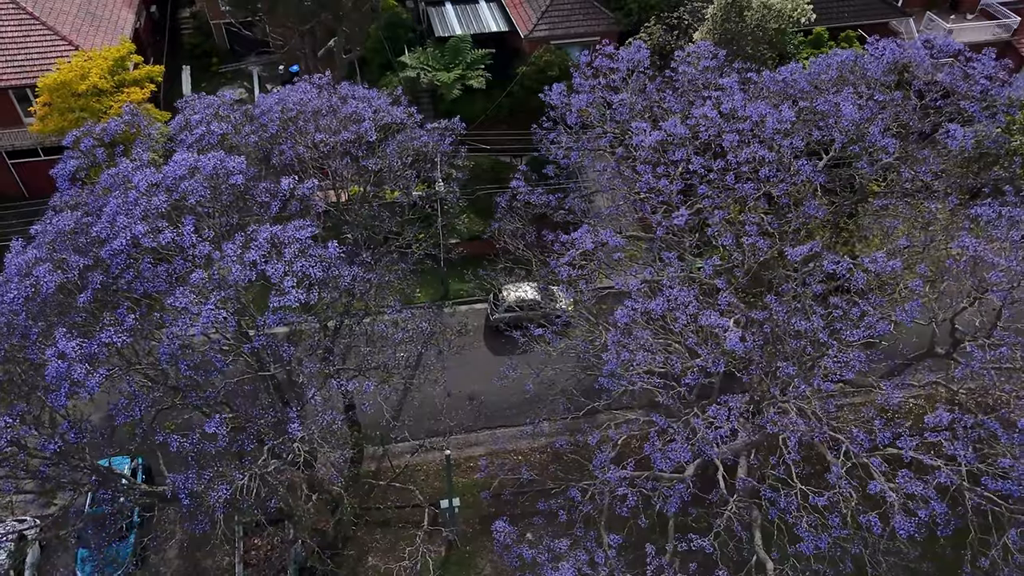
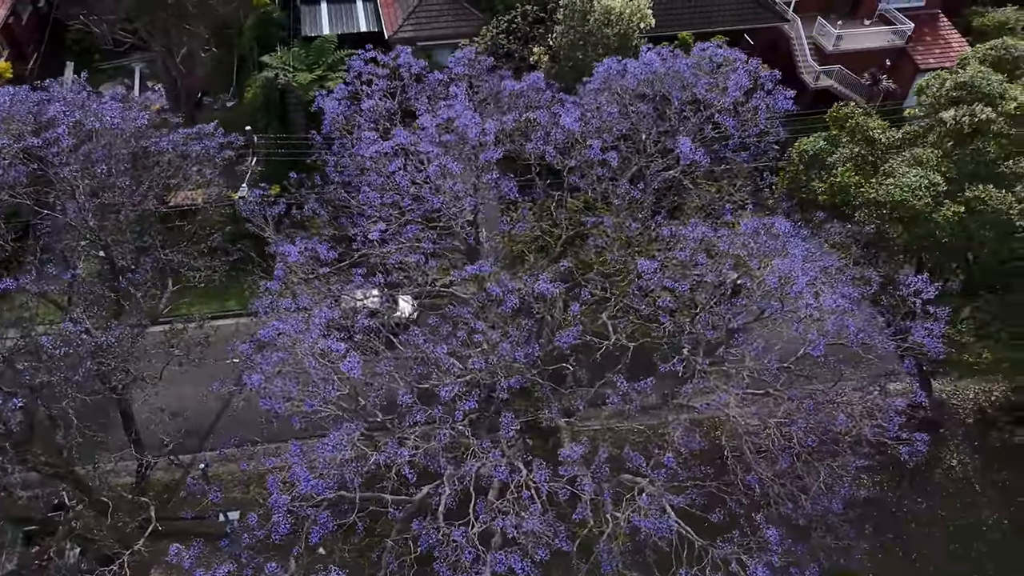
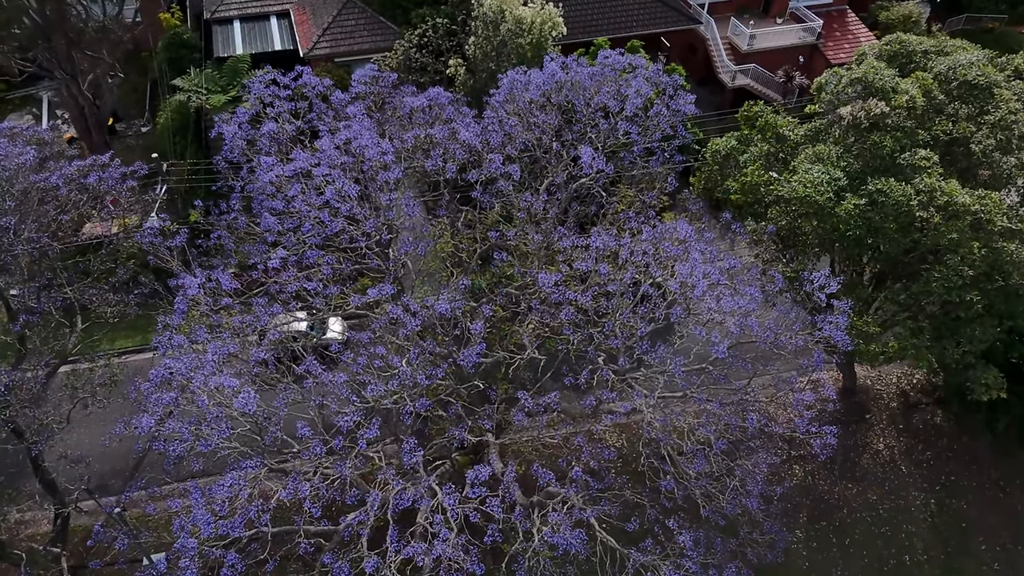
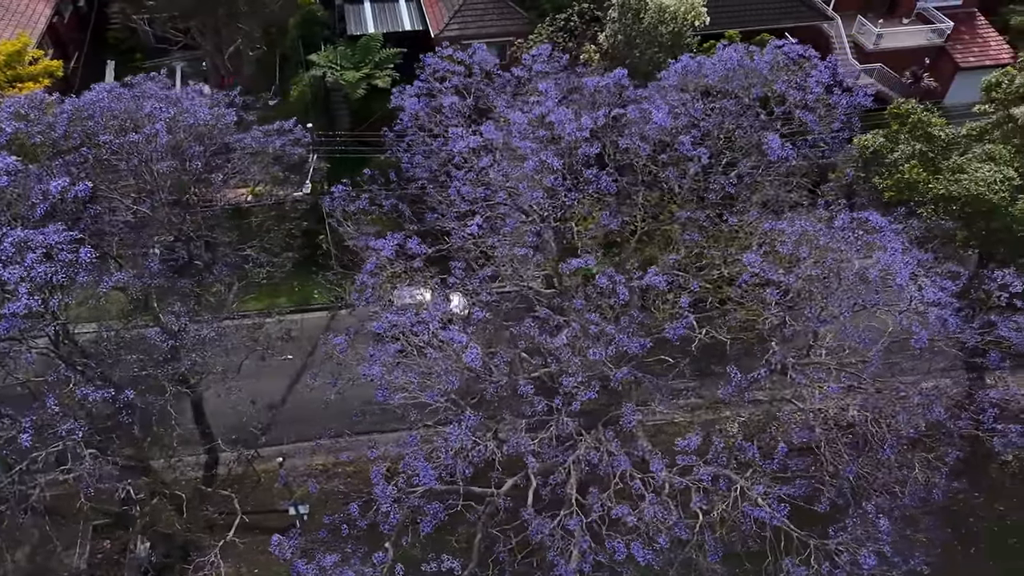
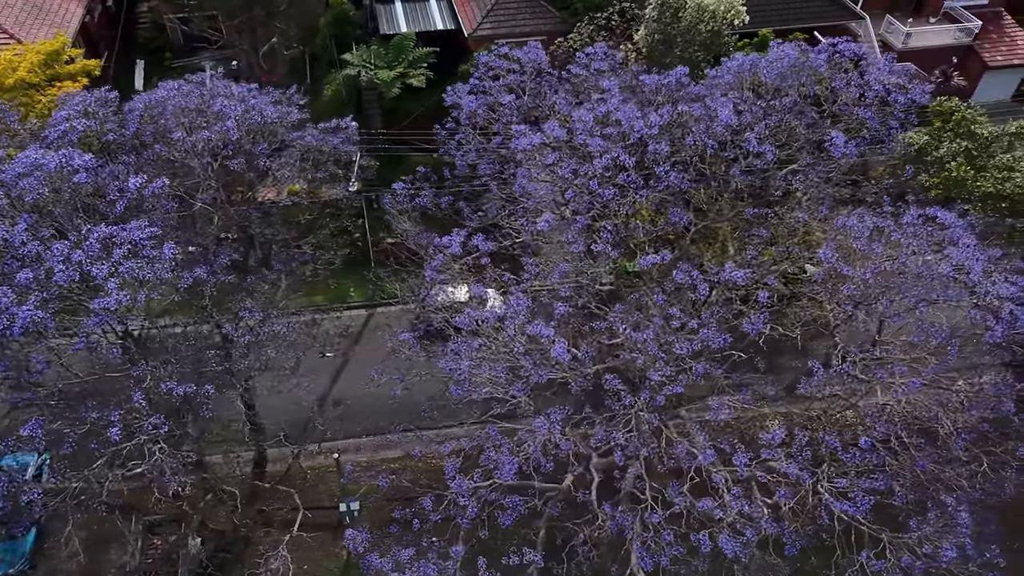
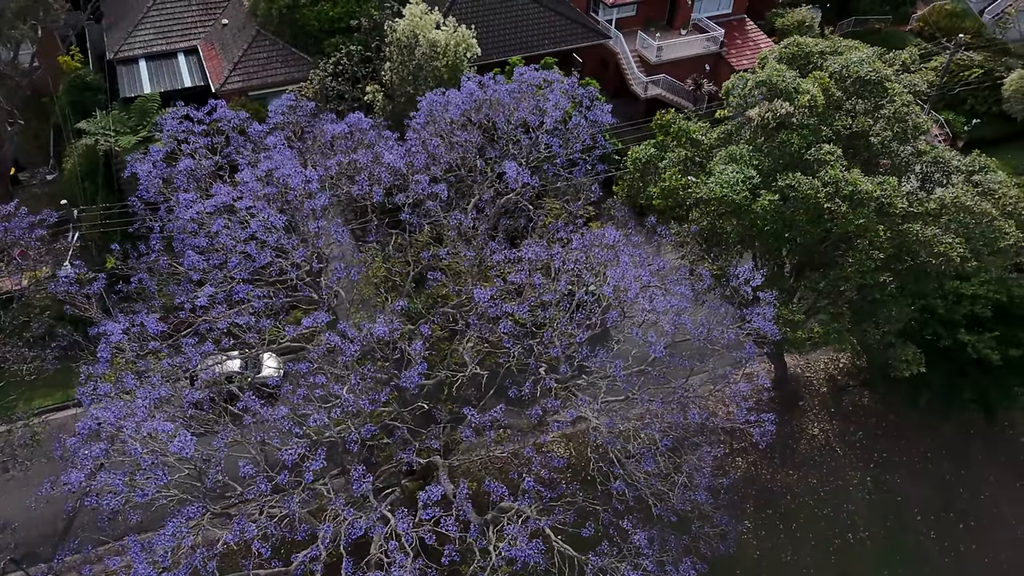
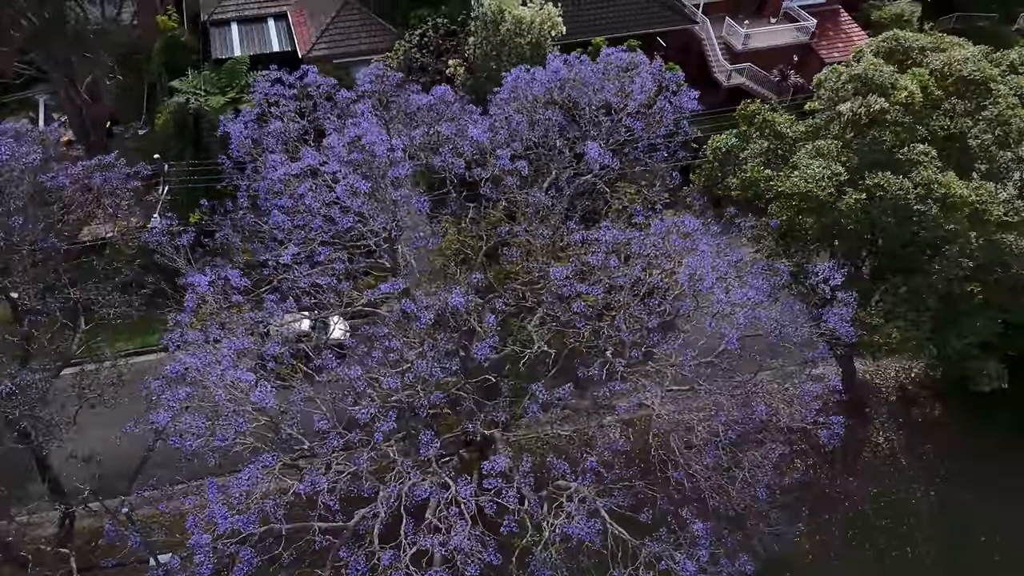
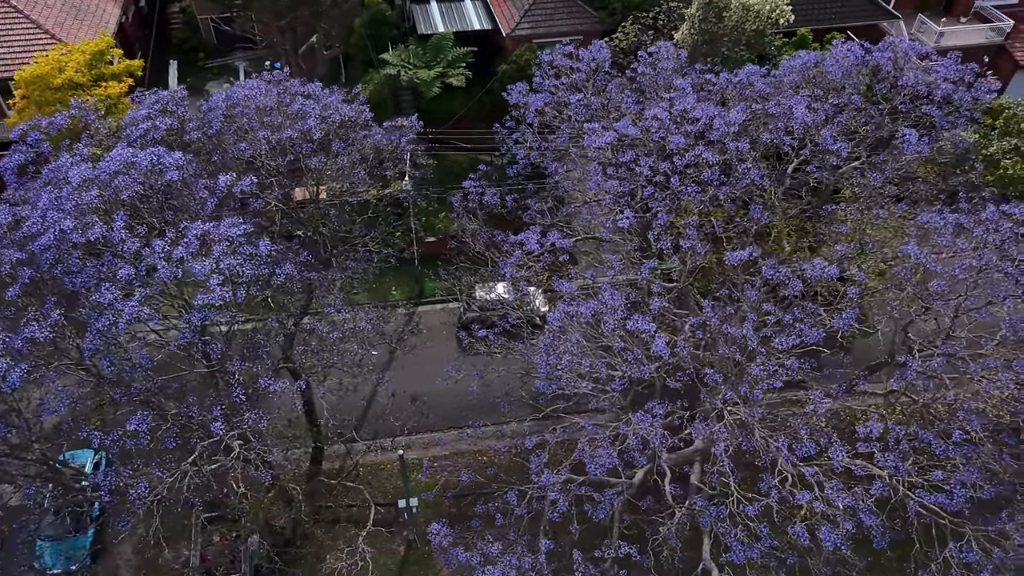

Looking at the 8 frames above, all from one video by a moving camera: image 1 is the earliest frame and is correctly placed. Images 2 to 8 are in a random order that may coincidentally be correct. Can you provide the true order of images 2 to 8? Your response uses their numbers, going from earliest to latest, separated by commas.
8, 5, 4, 2, 7, 6, 3
